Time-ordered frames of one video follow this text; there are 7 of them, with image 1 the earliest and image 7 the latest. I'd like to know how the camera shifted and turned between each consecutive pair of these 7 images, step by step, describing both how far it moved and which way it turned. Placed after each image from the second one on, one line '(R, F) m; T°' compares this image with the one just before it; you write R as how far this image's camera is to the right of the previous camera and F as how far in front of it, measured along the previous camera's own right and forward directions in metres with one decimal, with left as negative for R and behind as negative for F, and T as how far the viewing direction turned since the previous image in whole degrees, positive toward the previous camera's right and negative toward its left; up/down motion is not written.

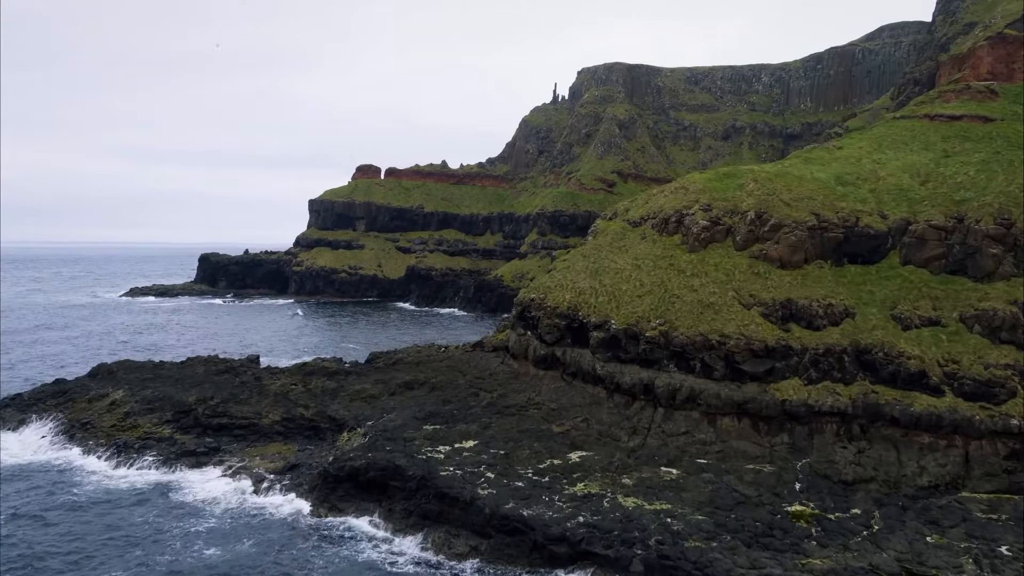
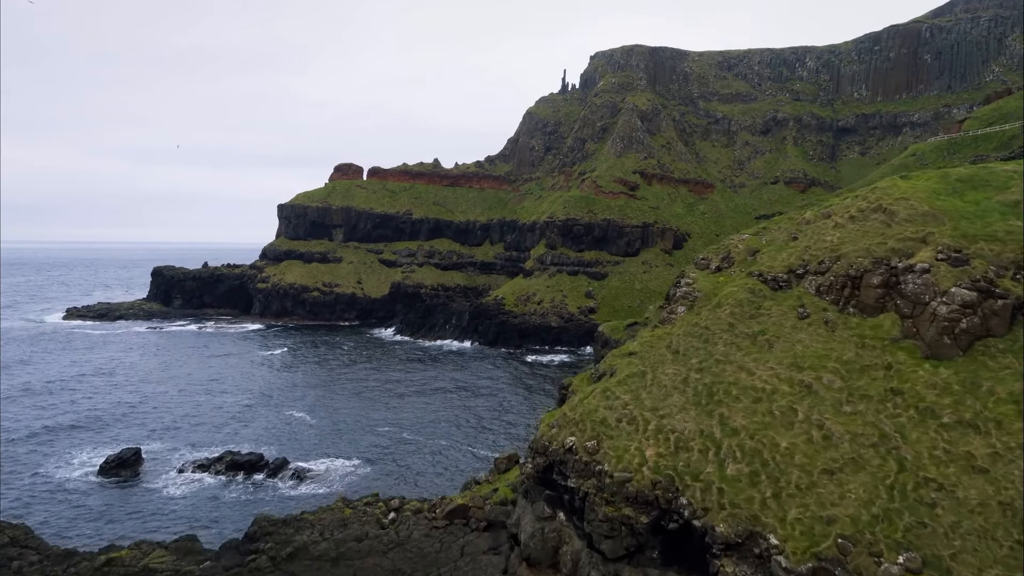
(-0.6, +23.1) m; 0°
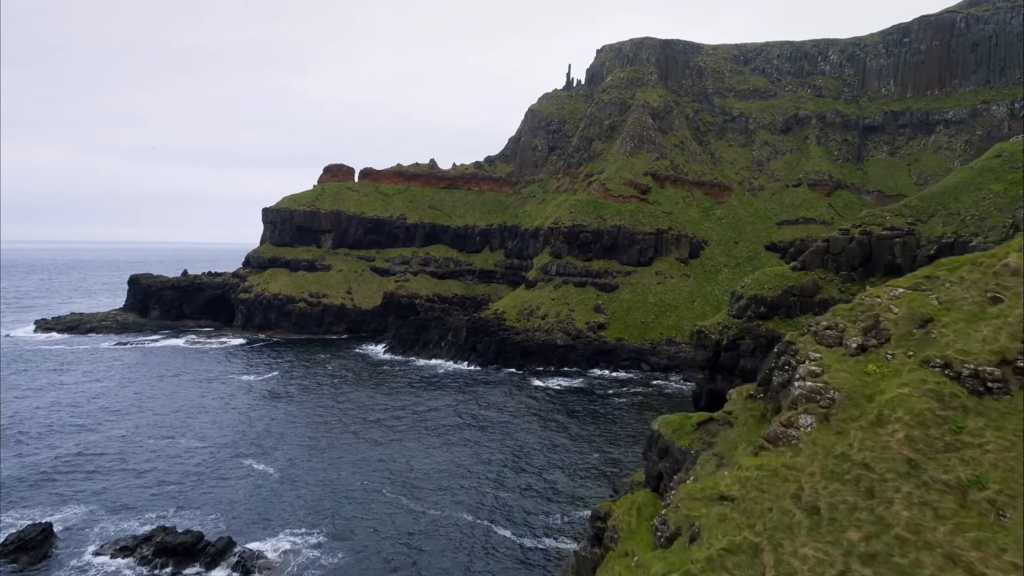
(-0.2, +9.4) m; 0°
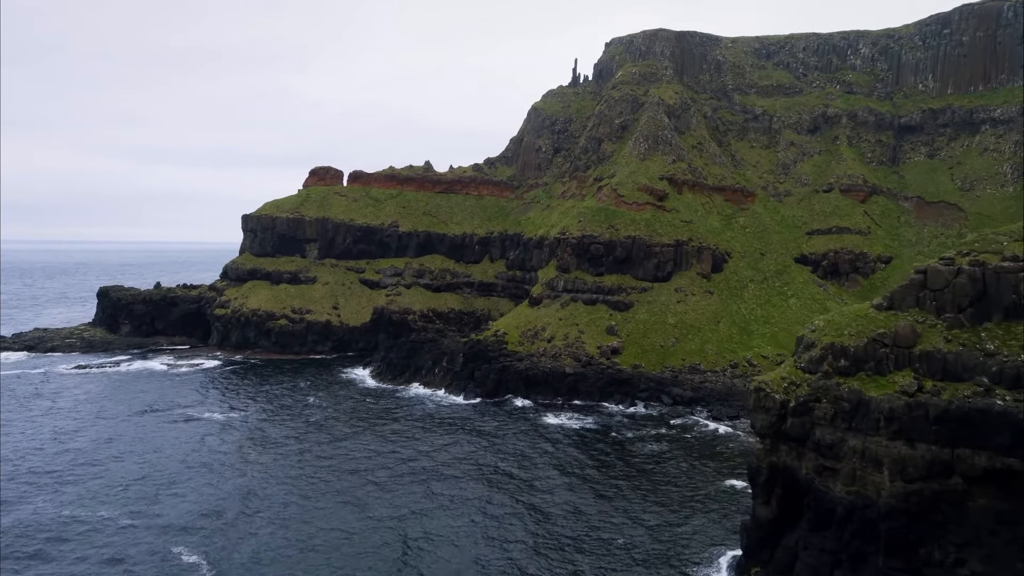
(-0.4, +10.8) m; 0°
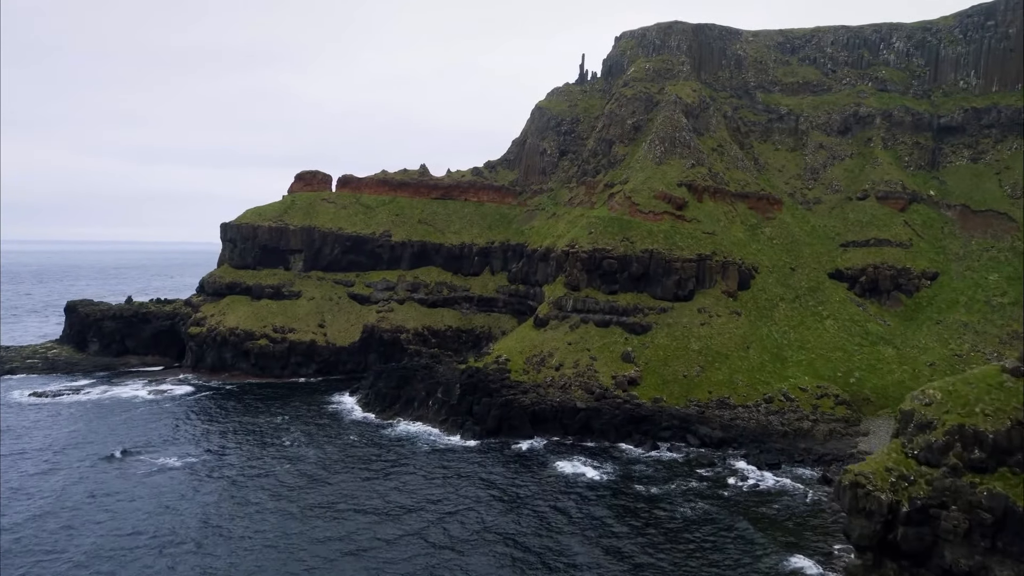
(-0.6, +9.8) m; 0°
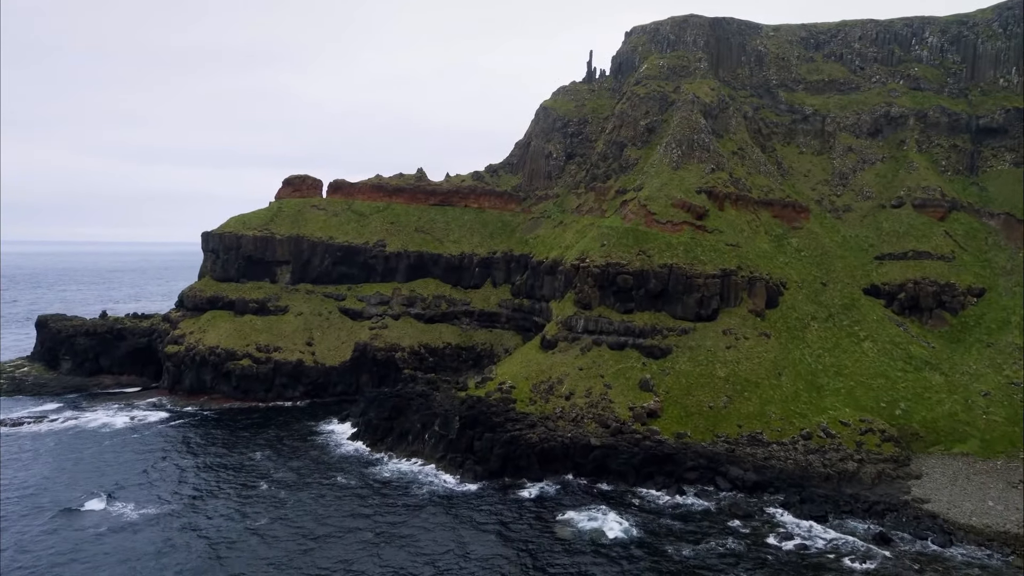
(-0.8, +7.9) m; 0°
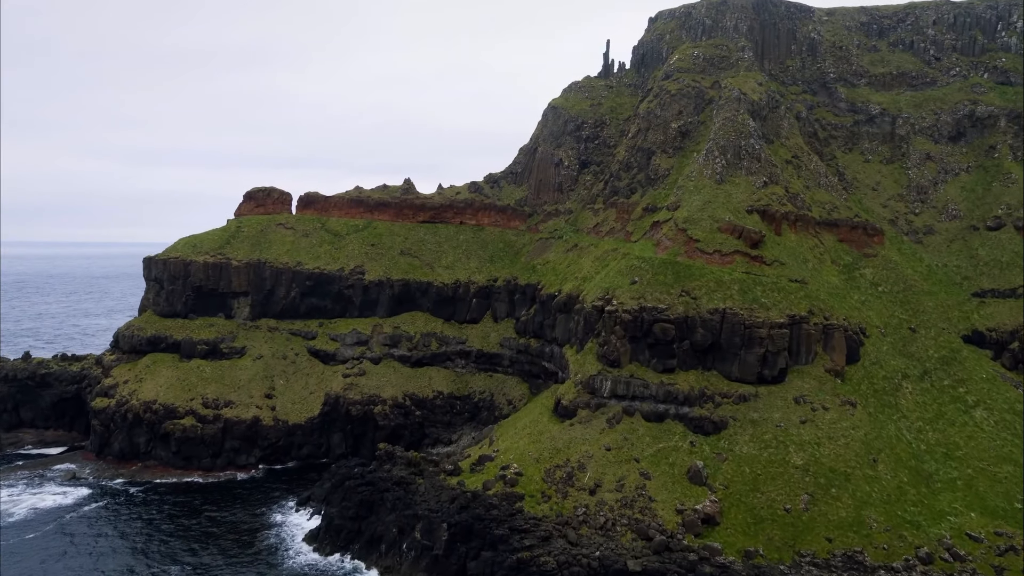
(-0.7, +17.3) m; 0°
